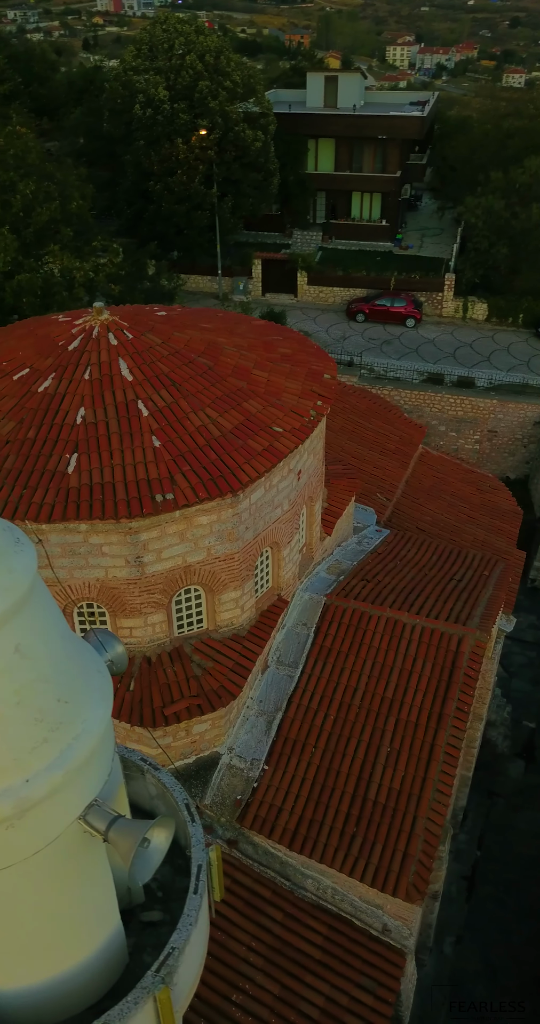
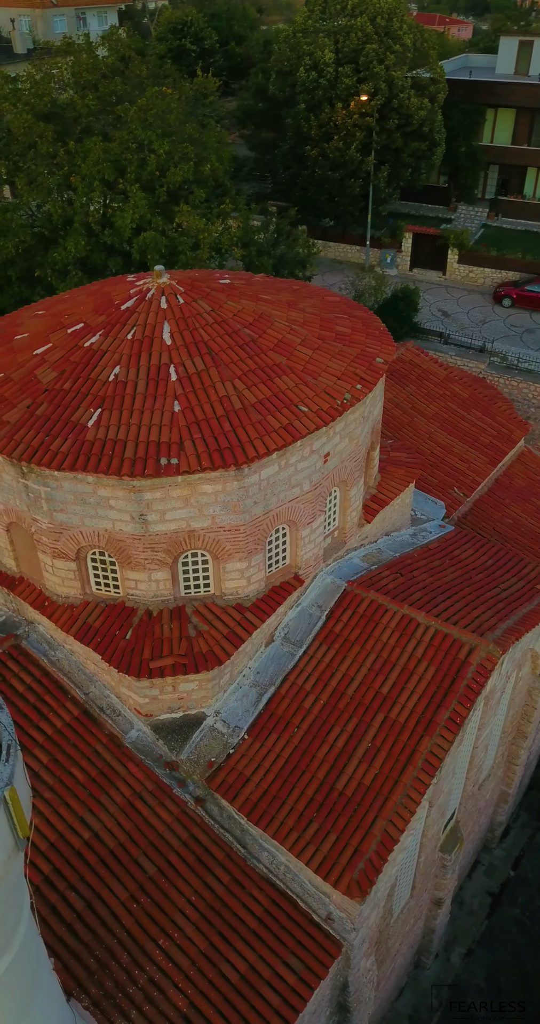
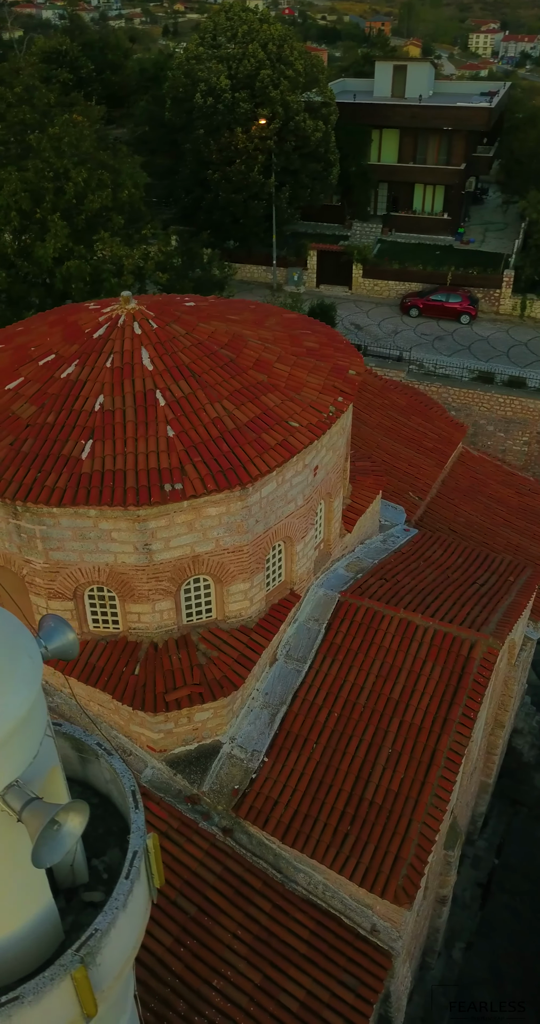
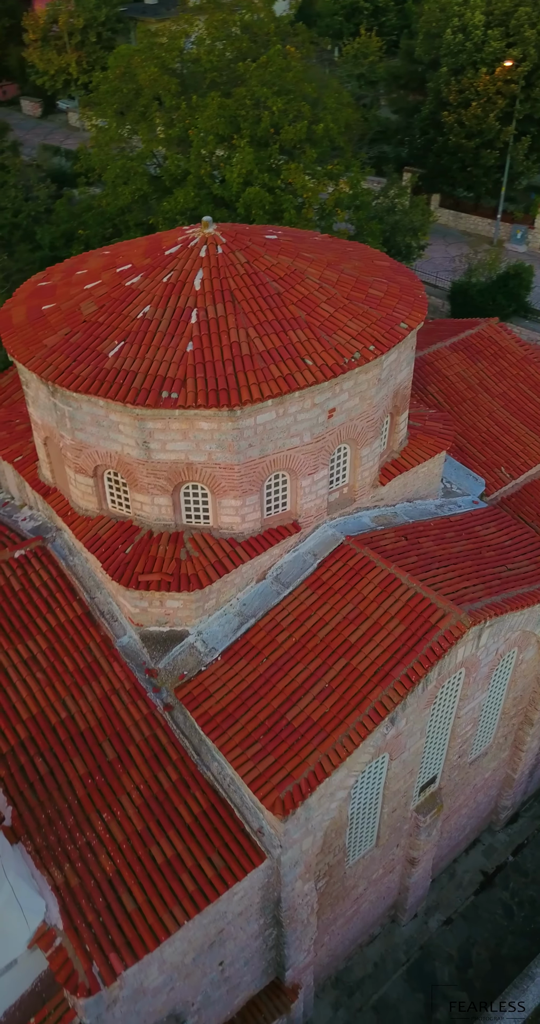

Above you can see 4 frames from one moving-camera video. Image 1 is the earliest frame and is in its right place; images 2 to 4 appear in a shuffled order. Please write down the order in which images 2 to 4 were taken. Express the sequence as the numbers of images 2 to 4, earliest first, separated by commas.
3, 2, 4
